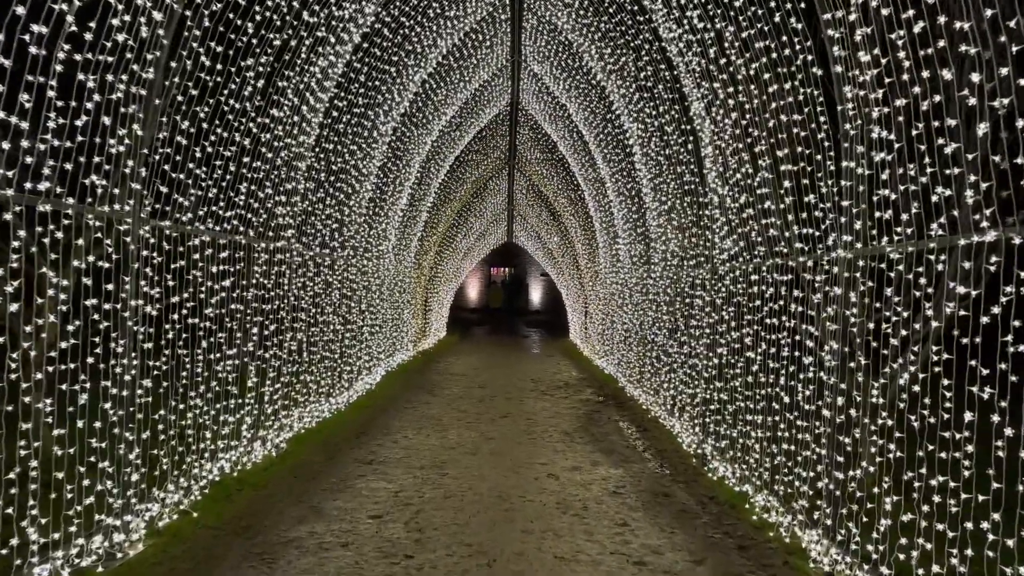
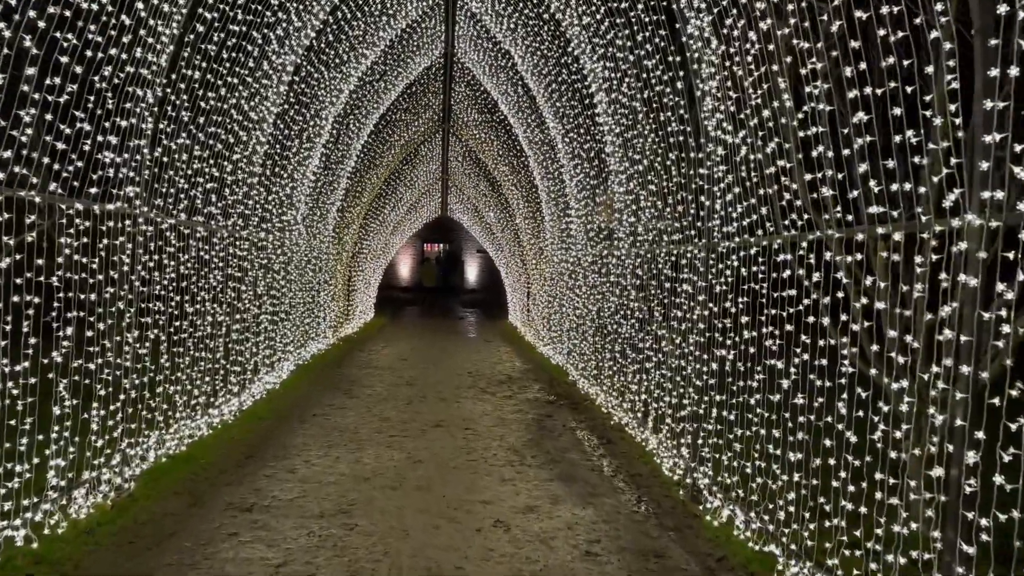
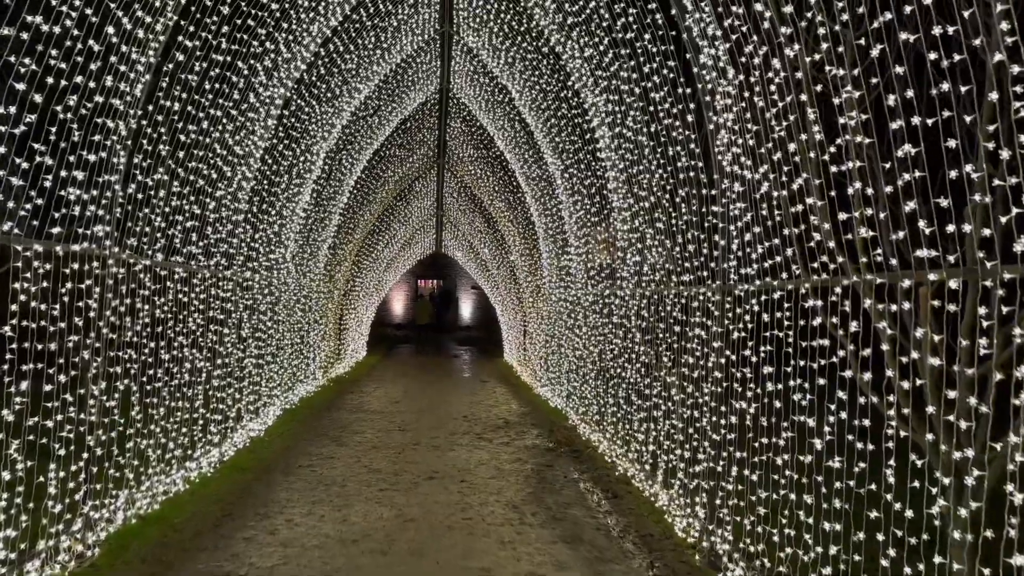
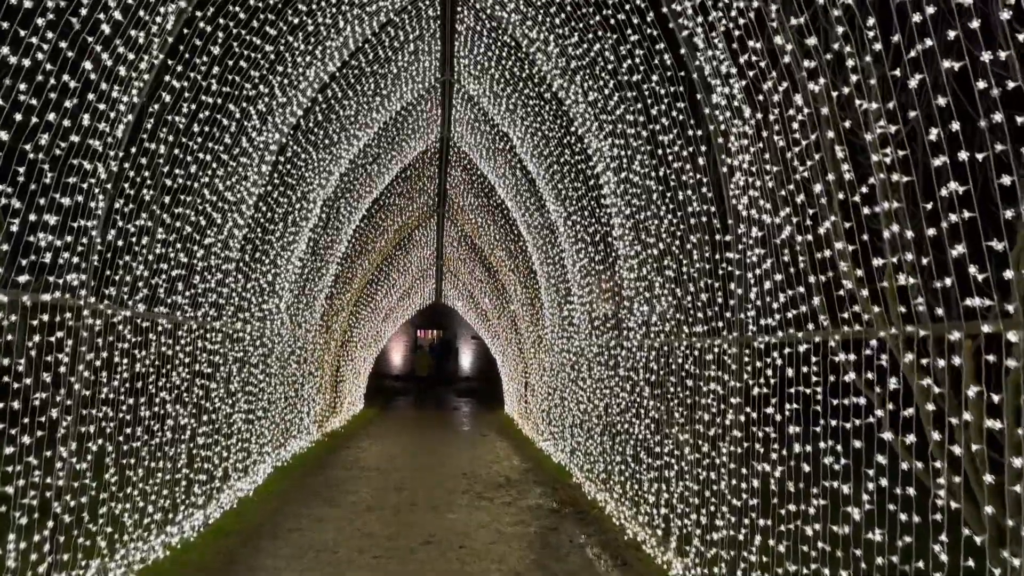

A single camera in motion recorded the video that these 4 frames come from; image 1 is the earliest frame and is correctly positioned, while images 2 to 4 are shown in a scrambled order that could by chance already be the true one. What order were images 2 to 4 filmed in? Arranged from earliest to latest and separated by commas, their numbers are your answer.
2, 3, 4
